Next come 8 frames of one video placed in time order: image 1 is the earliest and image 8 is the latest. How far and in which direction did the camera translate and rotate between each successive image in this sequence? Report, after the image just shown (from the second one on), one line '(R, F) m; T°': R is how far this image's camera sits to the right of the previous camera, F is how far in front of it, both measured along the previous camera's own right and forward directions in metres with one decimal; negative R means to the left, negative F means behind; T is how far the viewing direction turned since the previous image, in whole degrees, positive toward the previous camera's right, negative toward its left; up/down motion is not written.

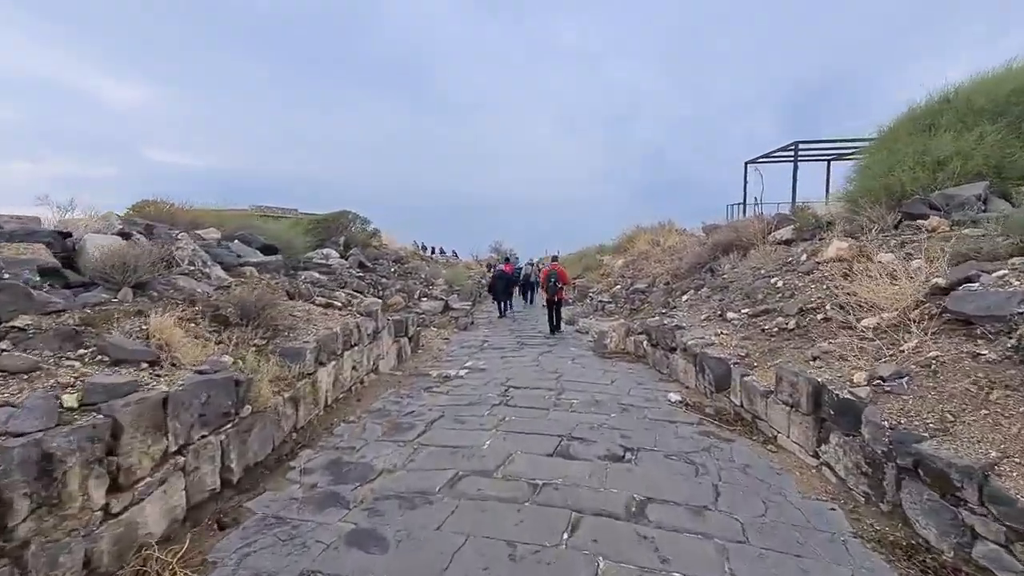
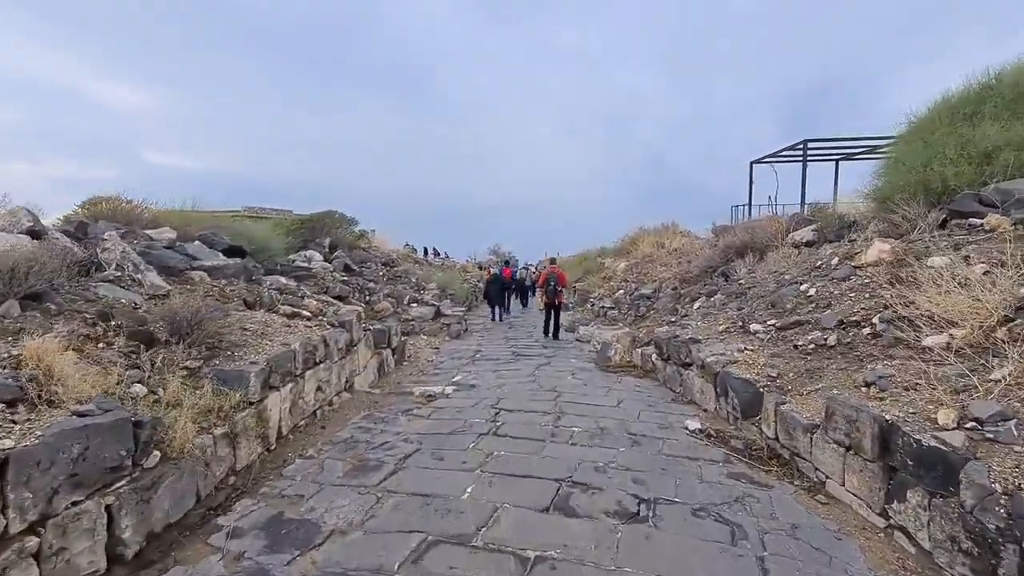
(+0.1, +0.8) m; 0°
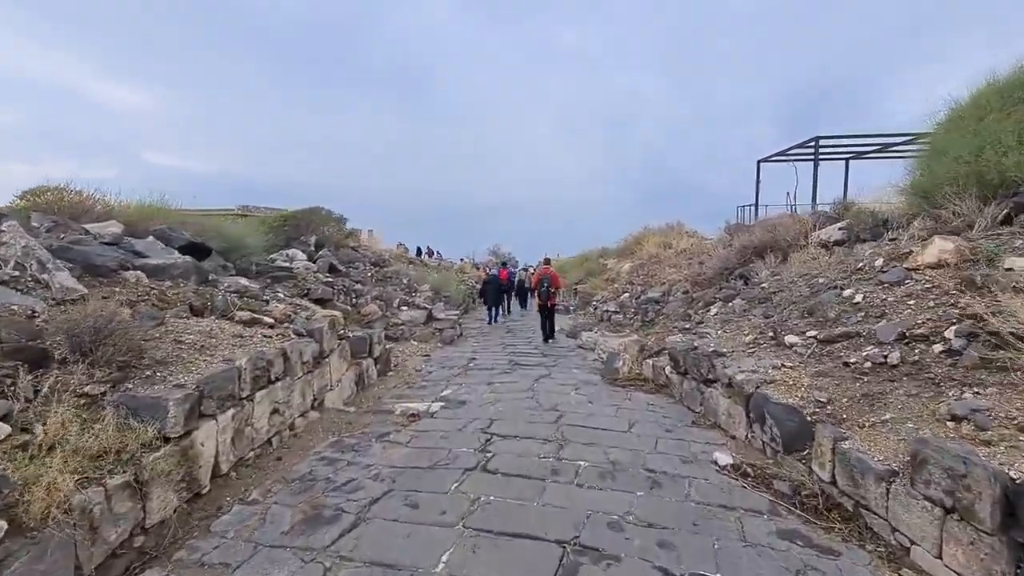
(0.0, +0.8) m; 0°
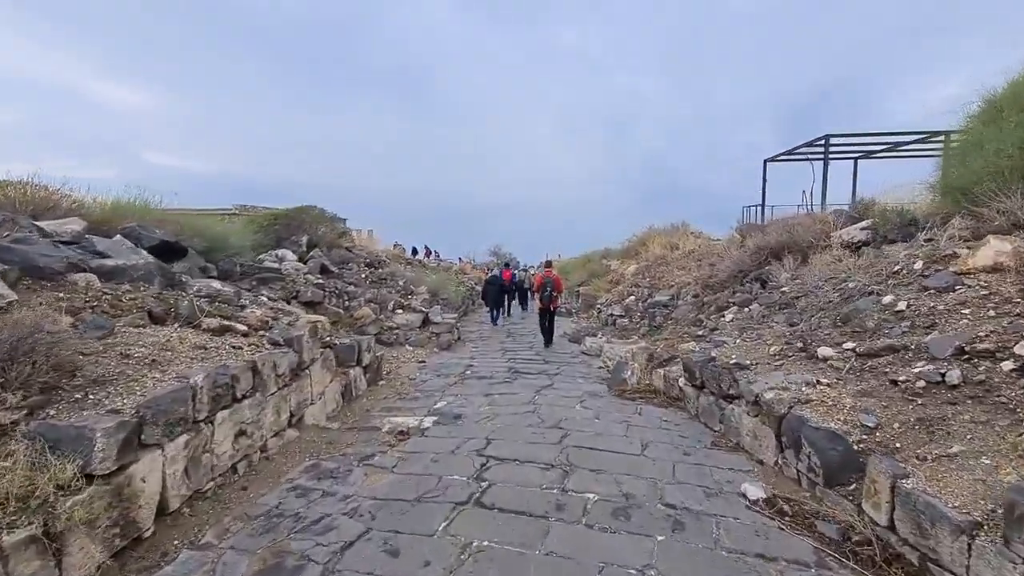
(0.0, +0.5) m; 0°
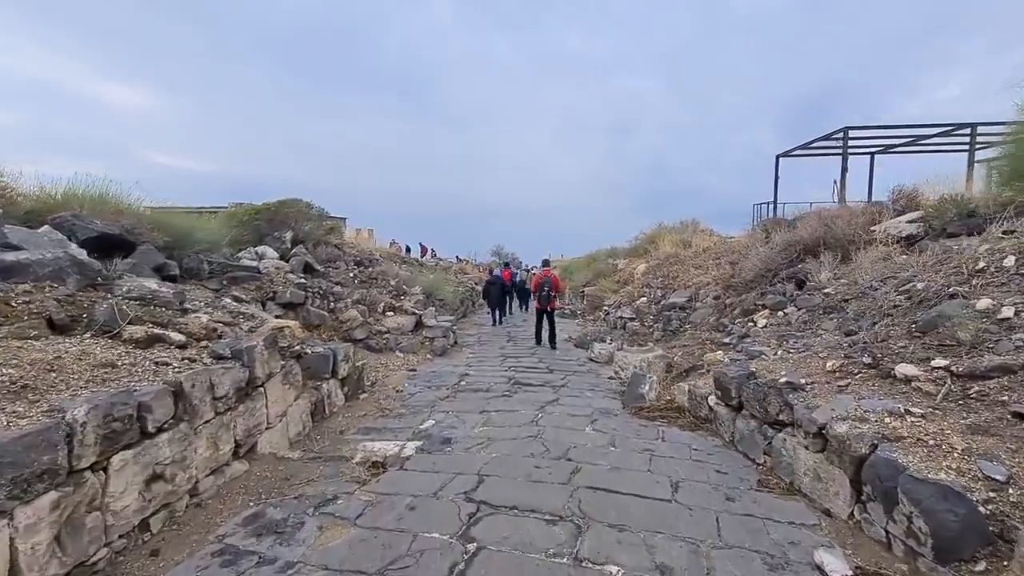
(0.0, +0.9) m; 0°
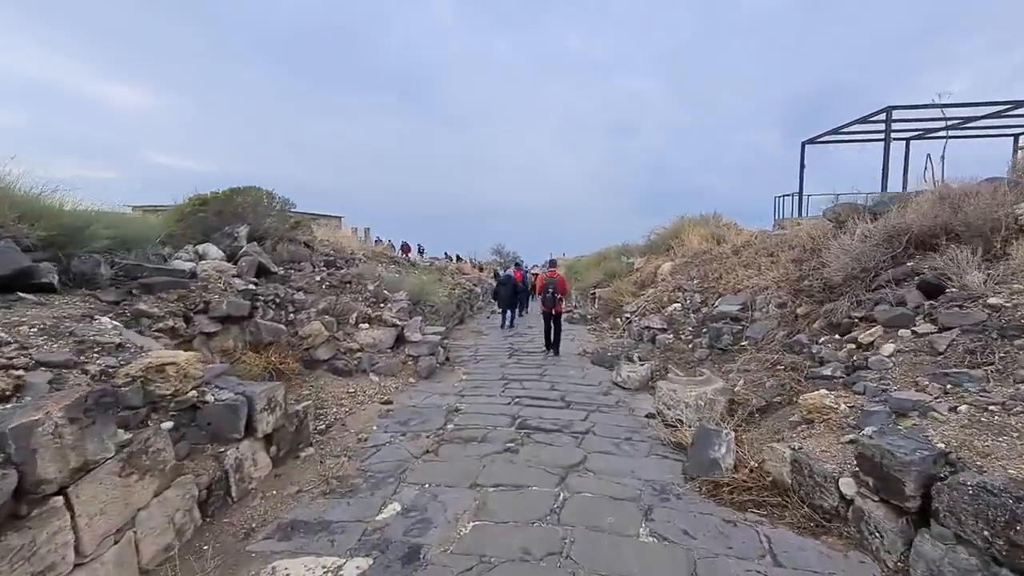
(0.0, +1.9) m; 0°
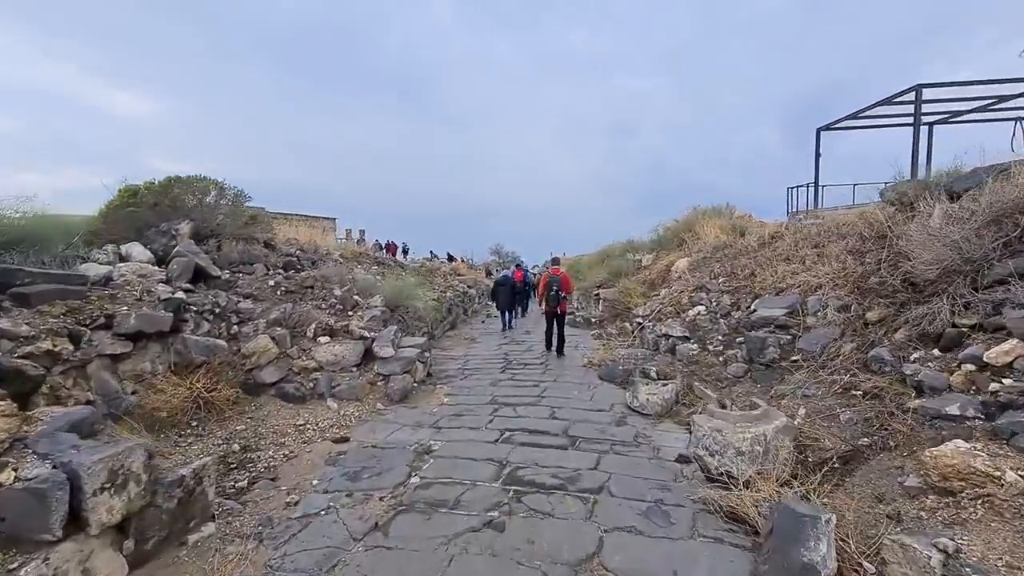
(+0.1, +1.3) m; 0°
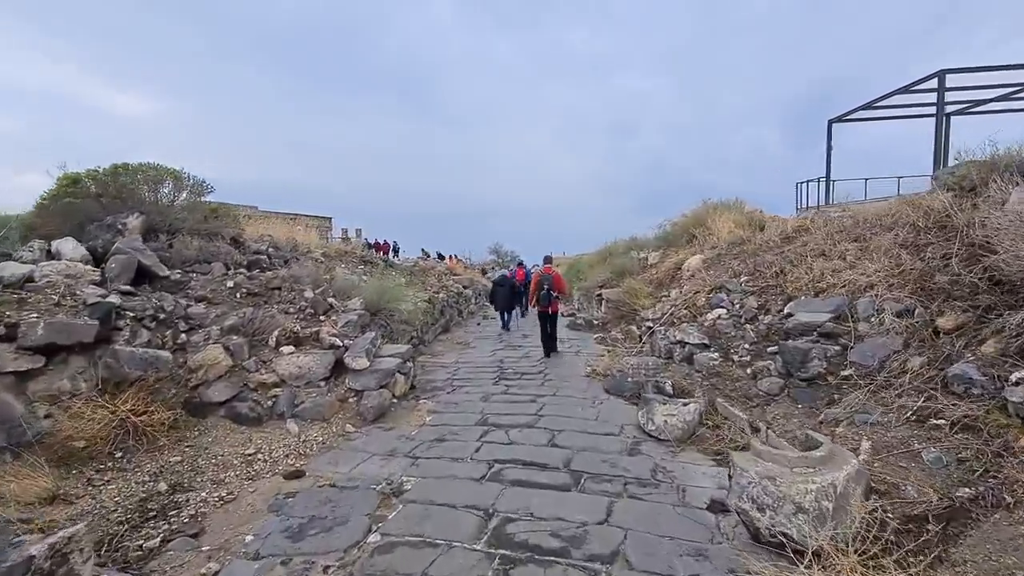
(+0.1, +0.9) m; 0°
